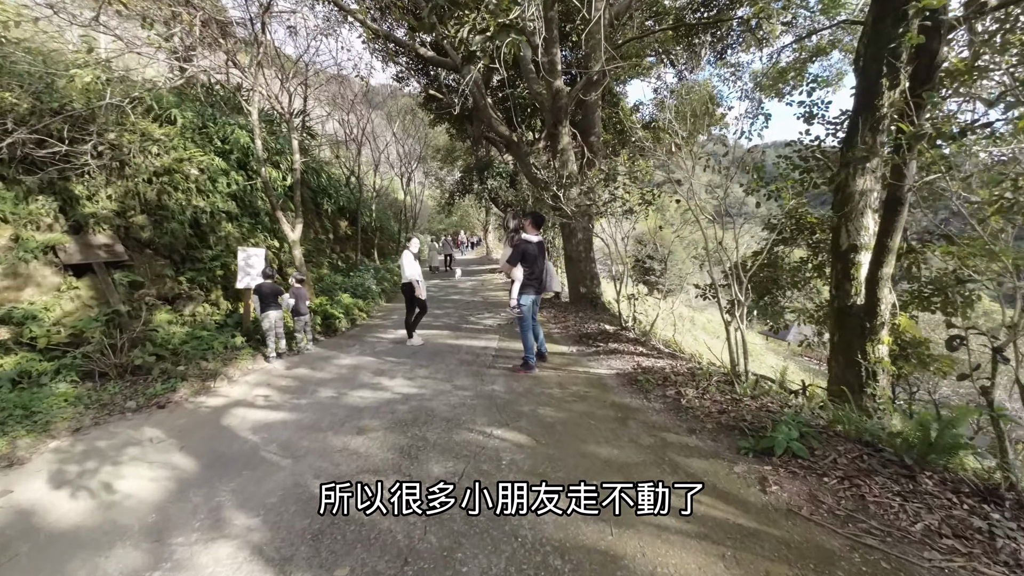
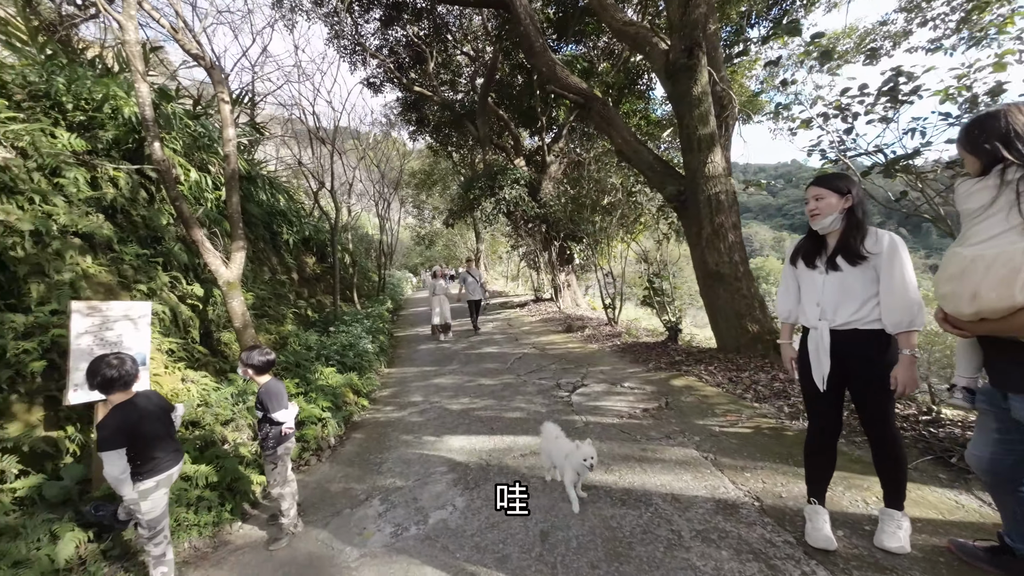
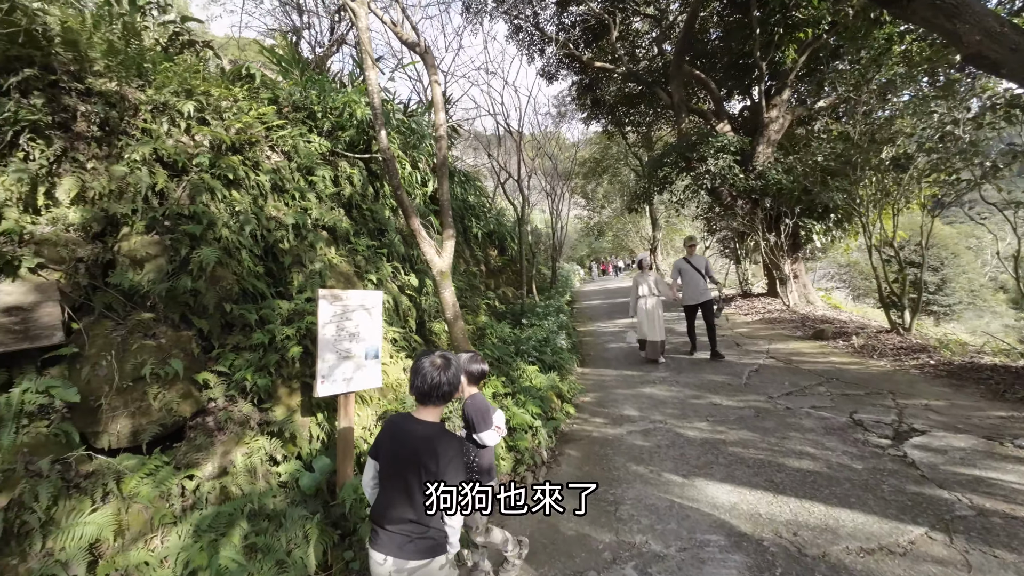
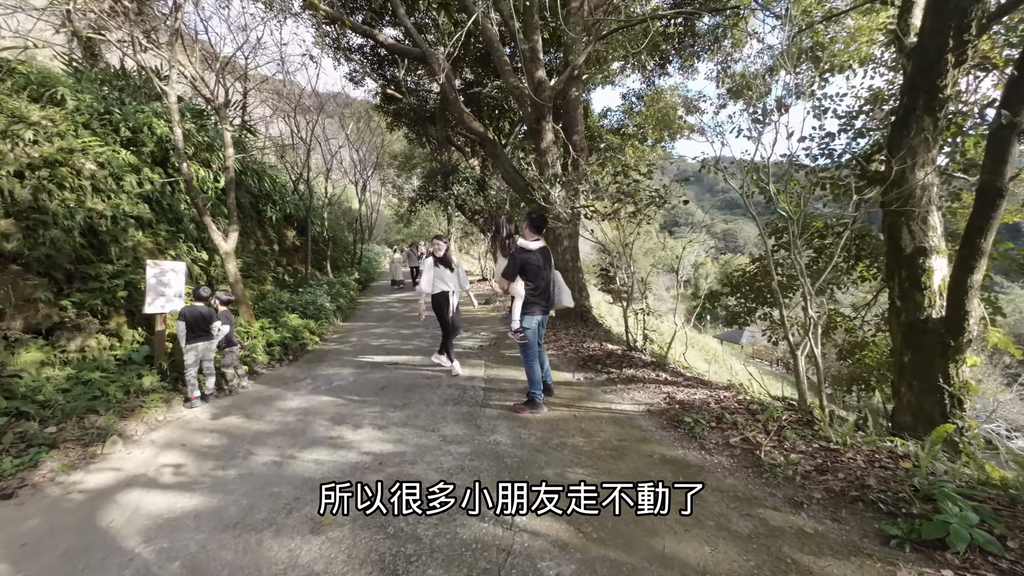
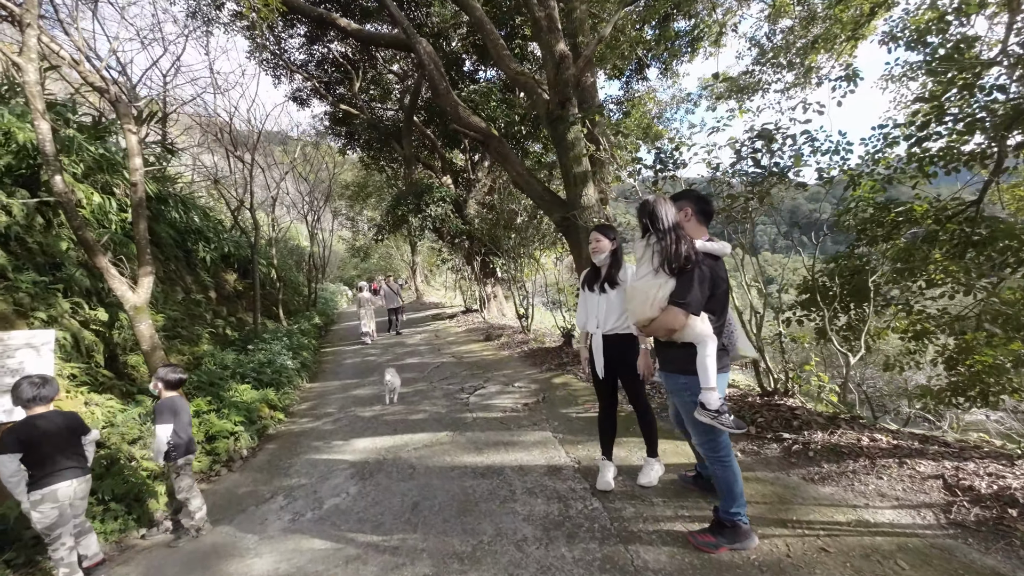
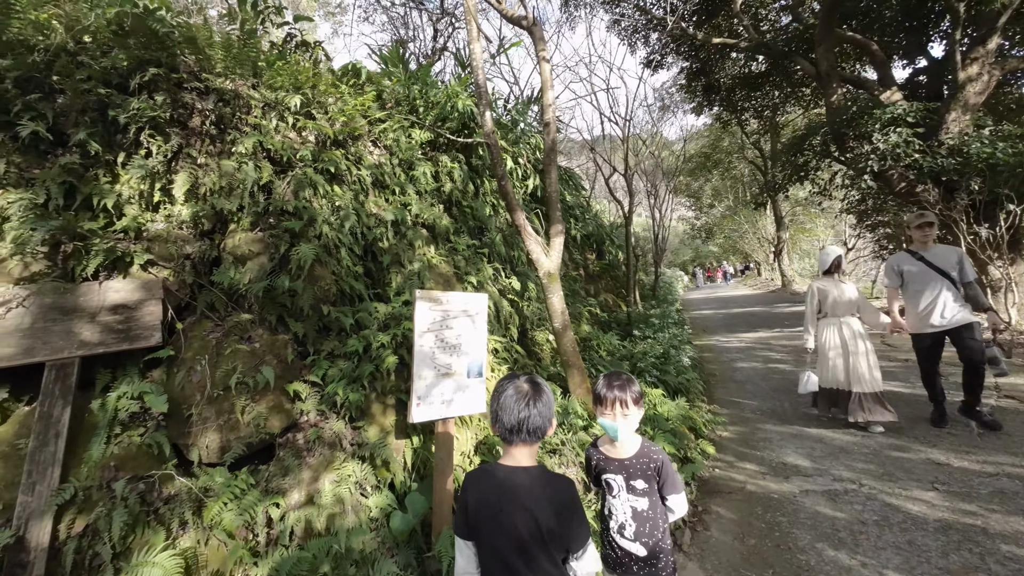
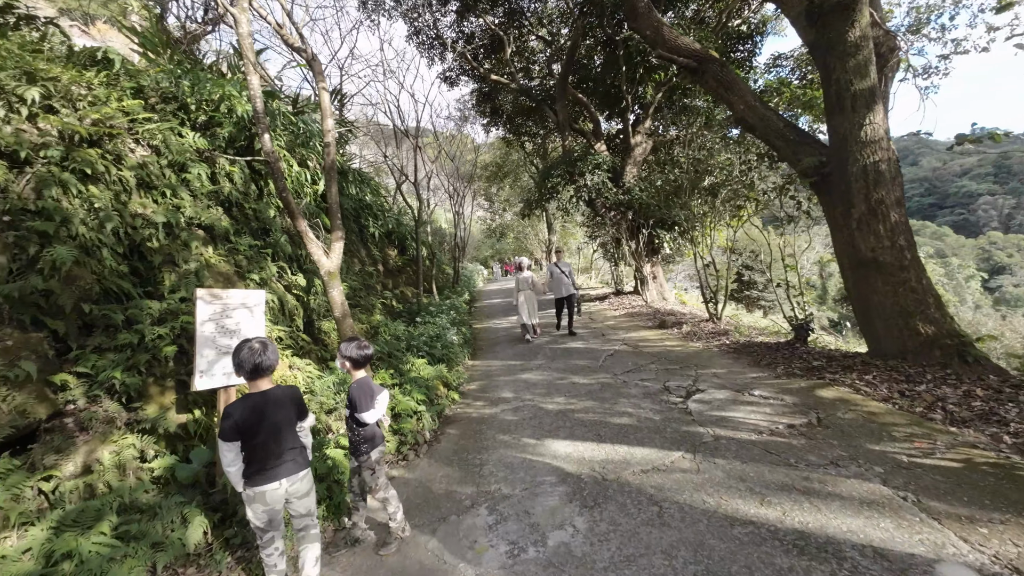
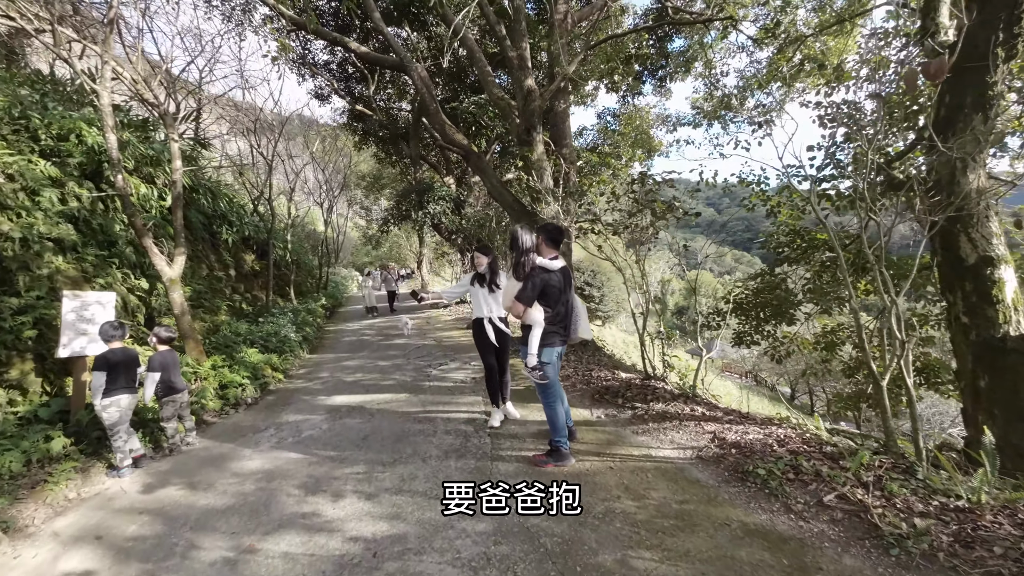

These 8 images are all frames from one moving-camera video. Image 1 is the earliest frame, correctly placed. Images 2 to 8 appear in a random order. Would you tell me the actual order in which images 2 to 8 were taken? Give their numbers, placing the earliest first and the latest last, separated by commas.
4, 8, 5, 2, 7, 3, 6
